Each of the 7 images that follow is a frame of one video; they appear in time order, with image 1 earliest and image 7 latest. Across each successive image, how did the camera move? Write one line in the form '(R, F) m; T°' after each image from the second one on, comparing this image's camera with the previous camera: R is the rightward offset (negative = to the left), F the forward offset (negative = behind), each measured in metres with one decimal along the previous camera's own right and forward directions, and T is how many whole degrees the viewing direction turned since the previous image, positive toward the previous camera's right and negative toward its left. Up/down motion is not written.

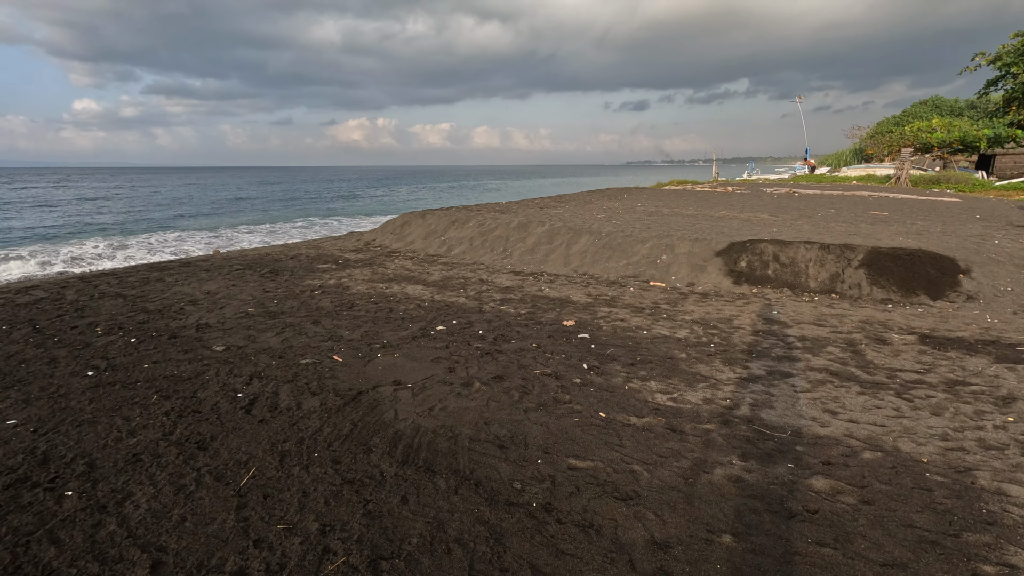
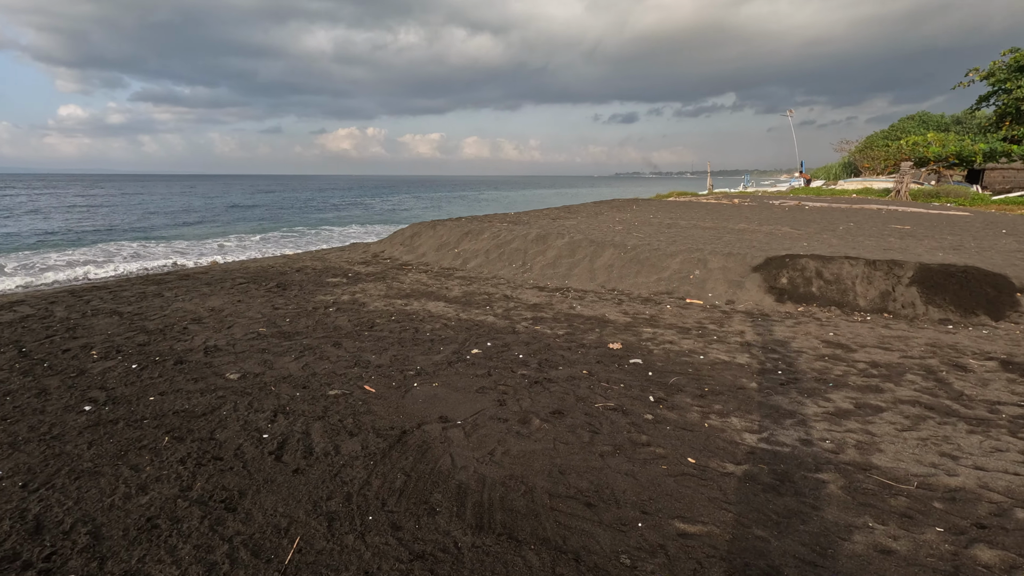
(-0.6, +0.6) m; +1°
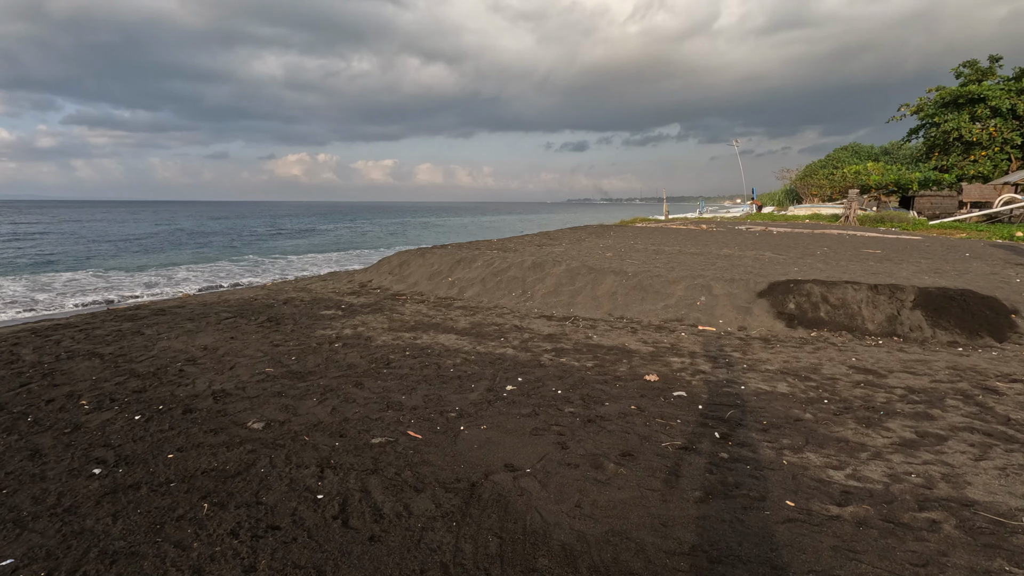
(-0.8, +0.3) m; +5°
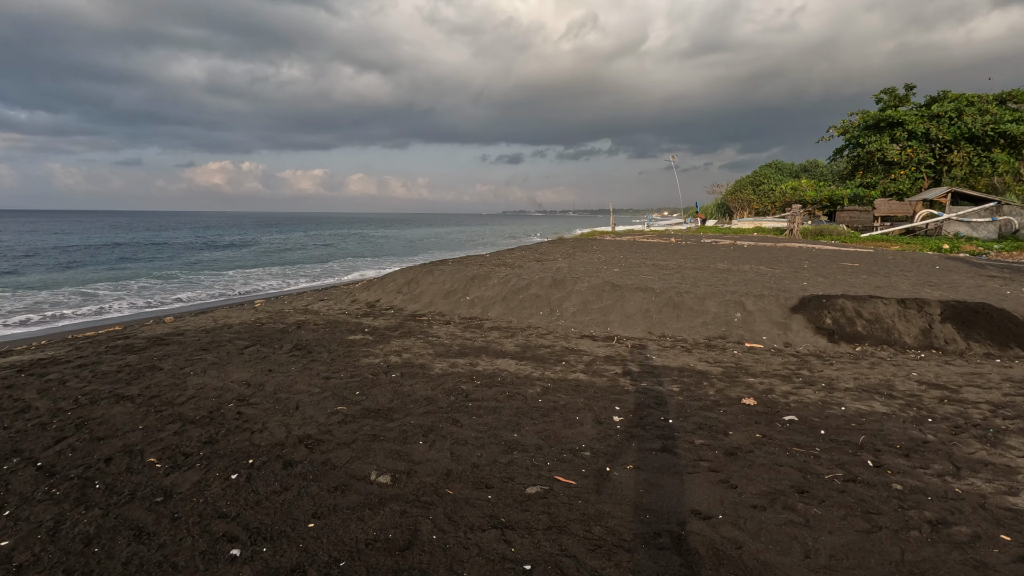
(-1.6, +0.5) m; +7°
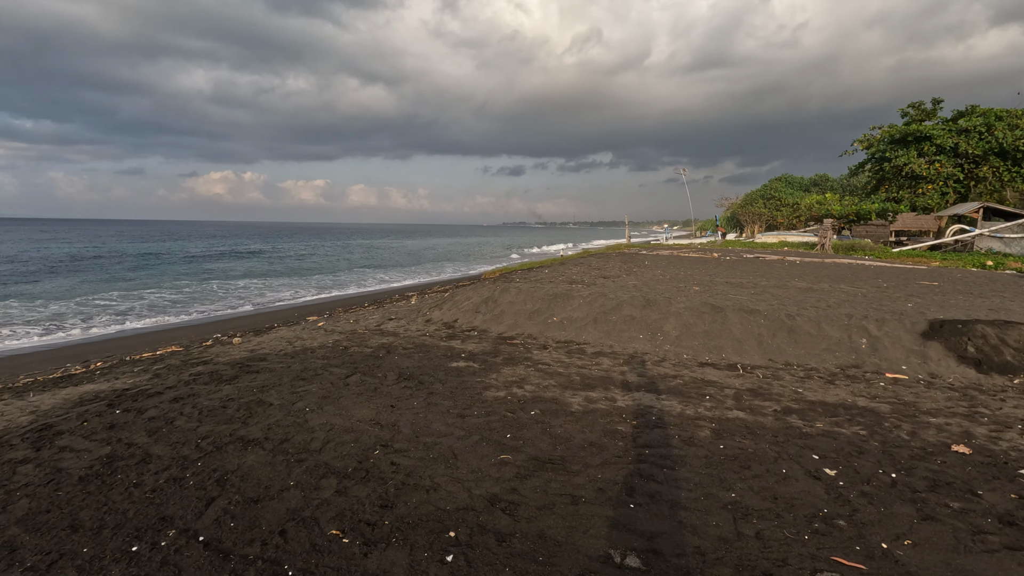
(-1.6, +0.7) m; 0°
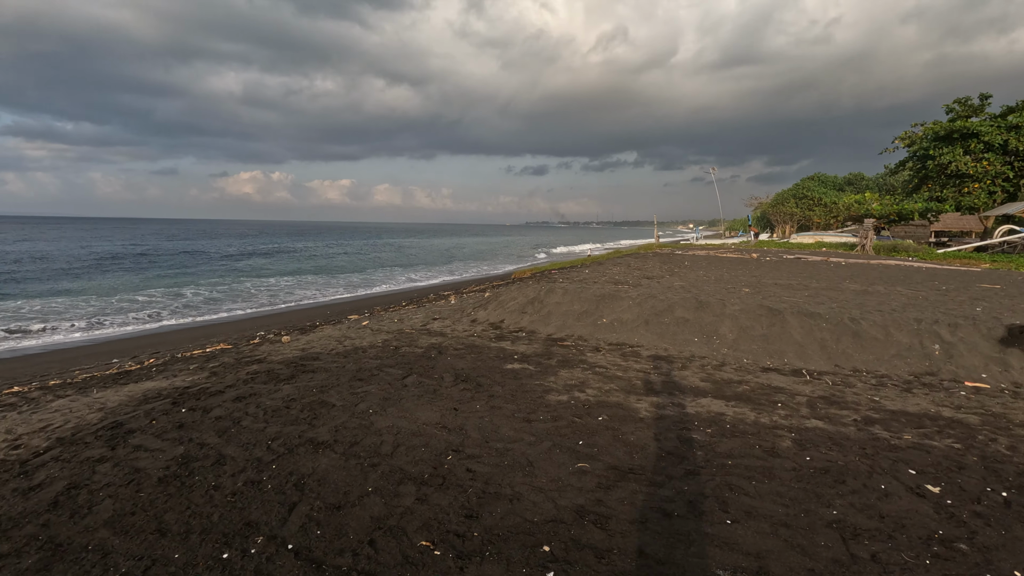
(-0.5, +0.2) m; -2°
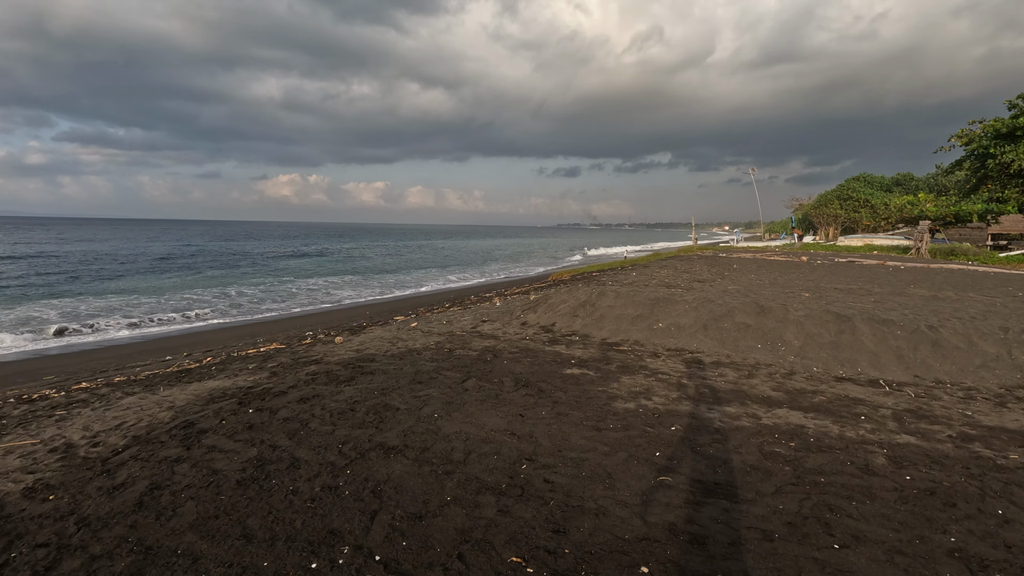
(-0.4, +0.2) m; -3°
